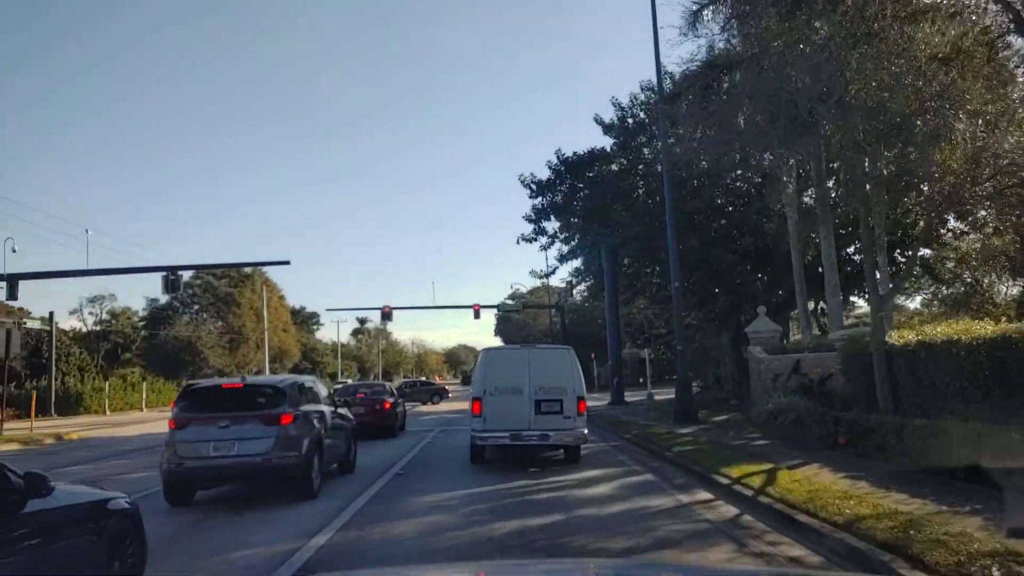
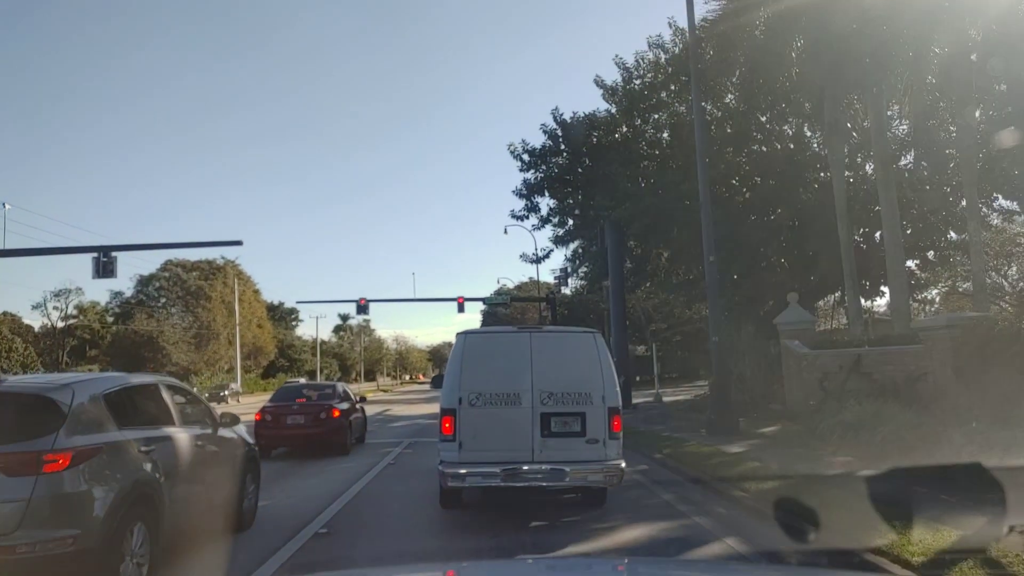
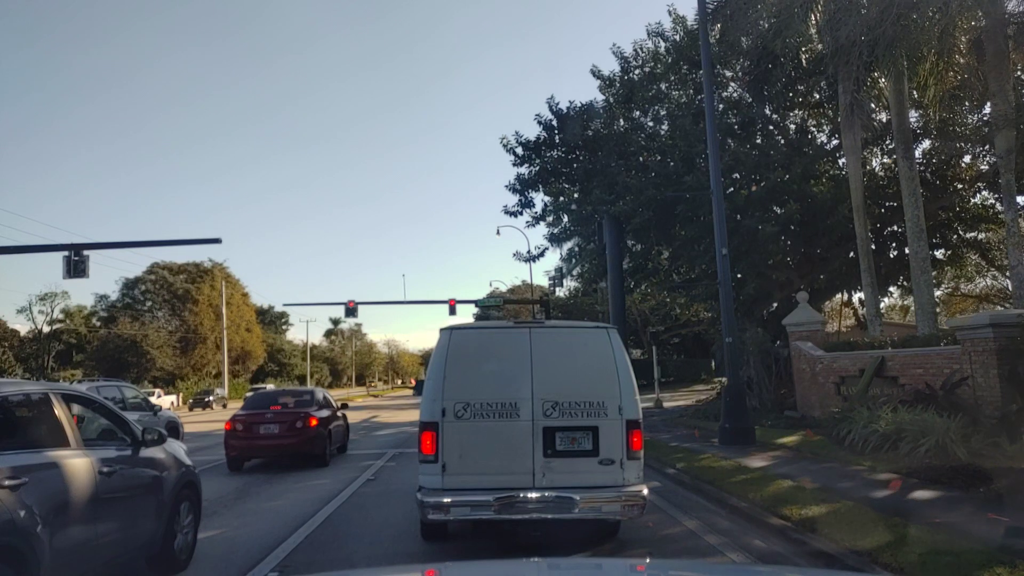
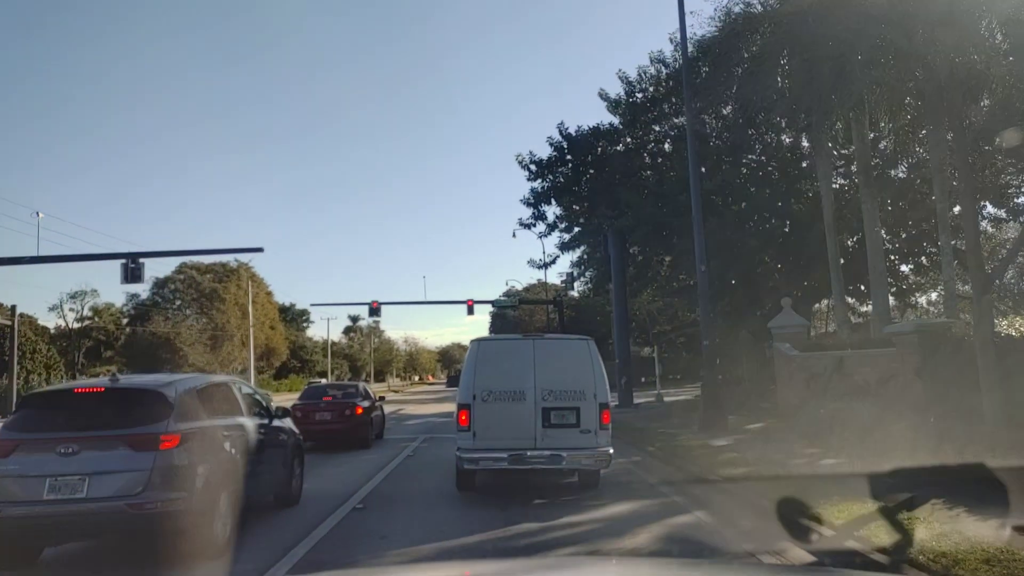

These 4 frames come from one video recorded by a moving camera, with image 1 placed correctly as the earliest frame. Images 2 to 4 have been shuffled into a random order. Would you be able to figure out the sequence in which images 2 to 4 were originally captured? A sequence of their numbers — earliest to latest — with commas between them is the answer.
4, 2, 3
